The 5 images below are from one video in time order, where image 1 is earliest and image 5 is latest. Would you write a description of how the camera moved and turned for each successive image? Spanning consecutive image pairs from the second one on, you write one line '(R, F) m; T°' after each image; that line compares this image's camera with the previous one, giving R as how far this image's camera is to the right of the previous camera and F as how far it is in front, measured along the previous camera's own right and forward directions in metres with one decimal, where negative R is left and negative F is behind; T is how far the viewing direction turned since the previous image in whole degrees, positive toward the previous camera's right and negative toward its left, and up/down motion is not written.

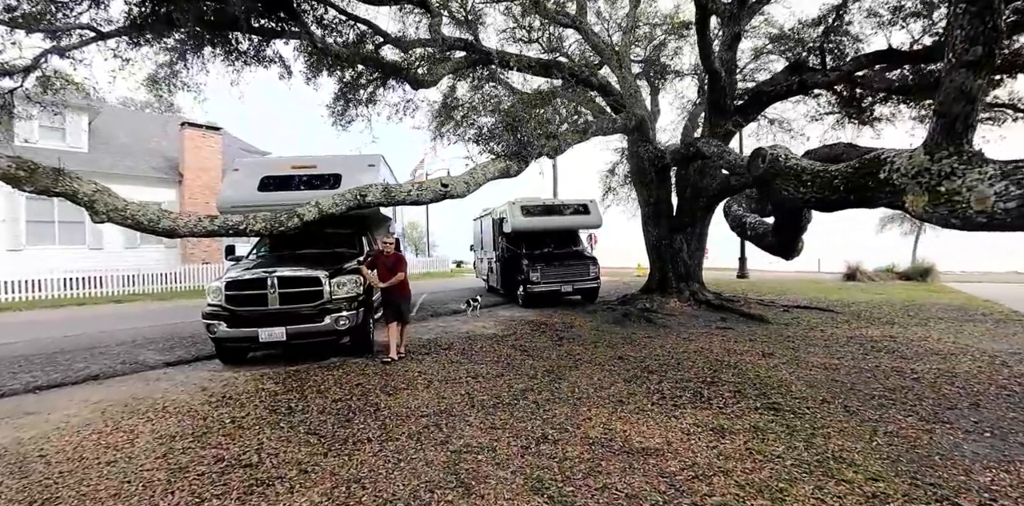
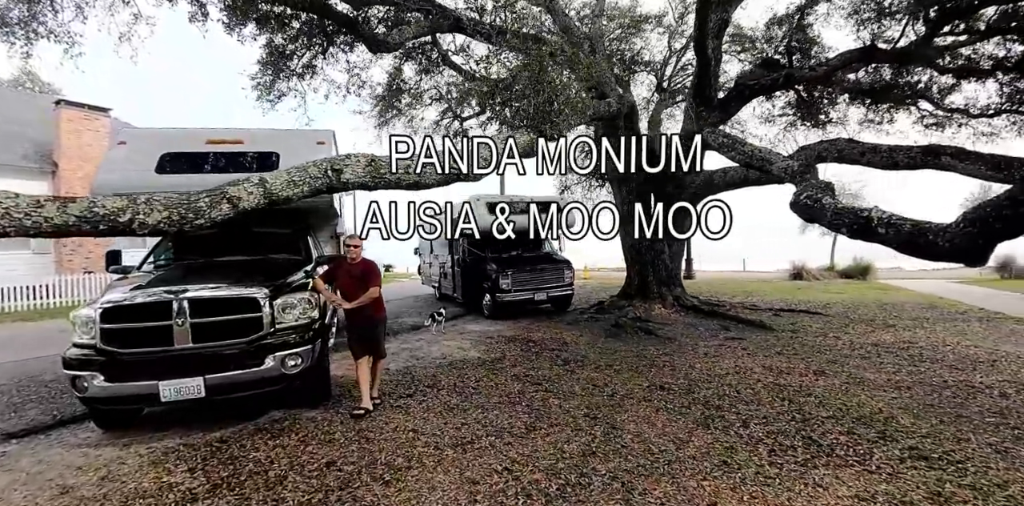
(-0.8, +1.4) m; +9°
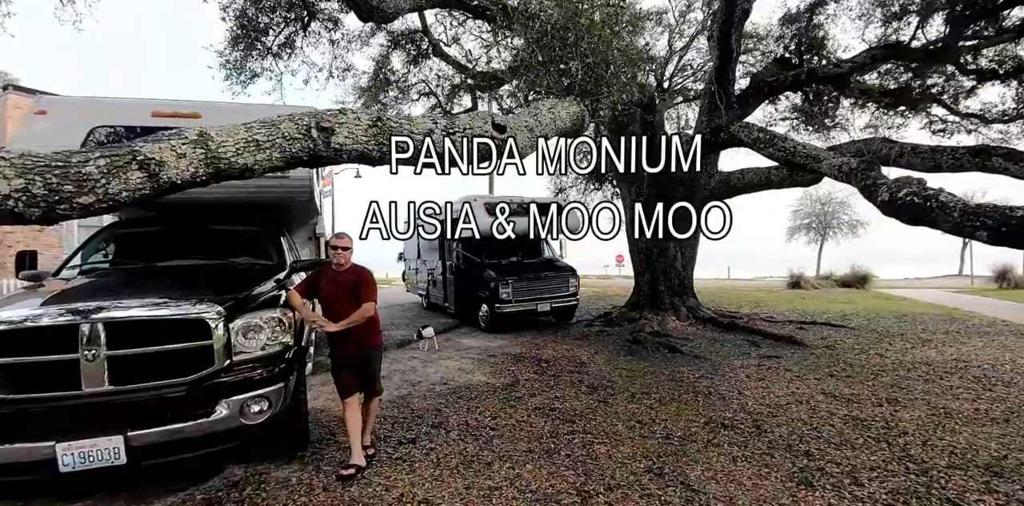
(-0.4, +0.9) m; +3°
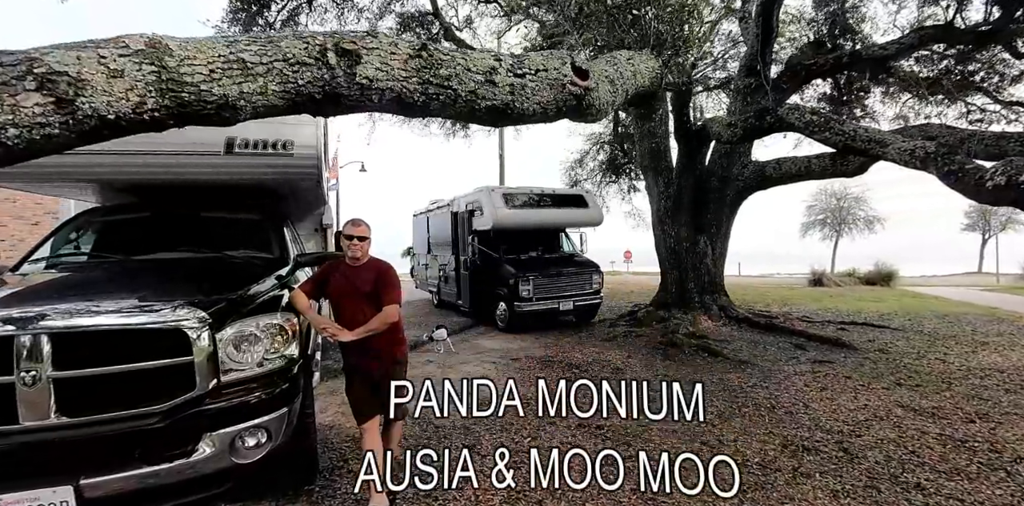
(-0.3, +0.5) m; 0°
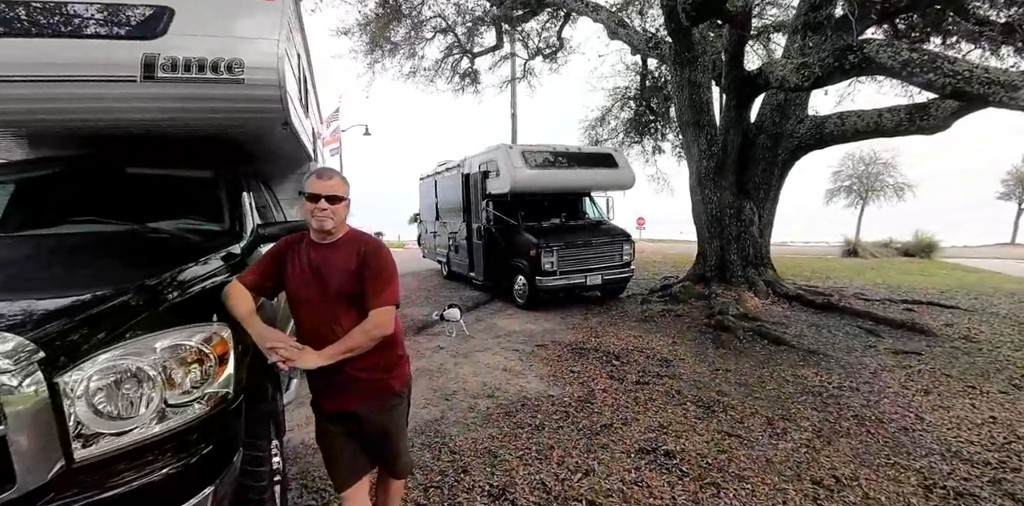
(-0.2, +0.9) m; -1°
